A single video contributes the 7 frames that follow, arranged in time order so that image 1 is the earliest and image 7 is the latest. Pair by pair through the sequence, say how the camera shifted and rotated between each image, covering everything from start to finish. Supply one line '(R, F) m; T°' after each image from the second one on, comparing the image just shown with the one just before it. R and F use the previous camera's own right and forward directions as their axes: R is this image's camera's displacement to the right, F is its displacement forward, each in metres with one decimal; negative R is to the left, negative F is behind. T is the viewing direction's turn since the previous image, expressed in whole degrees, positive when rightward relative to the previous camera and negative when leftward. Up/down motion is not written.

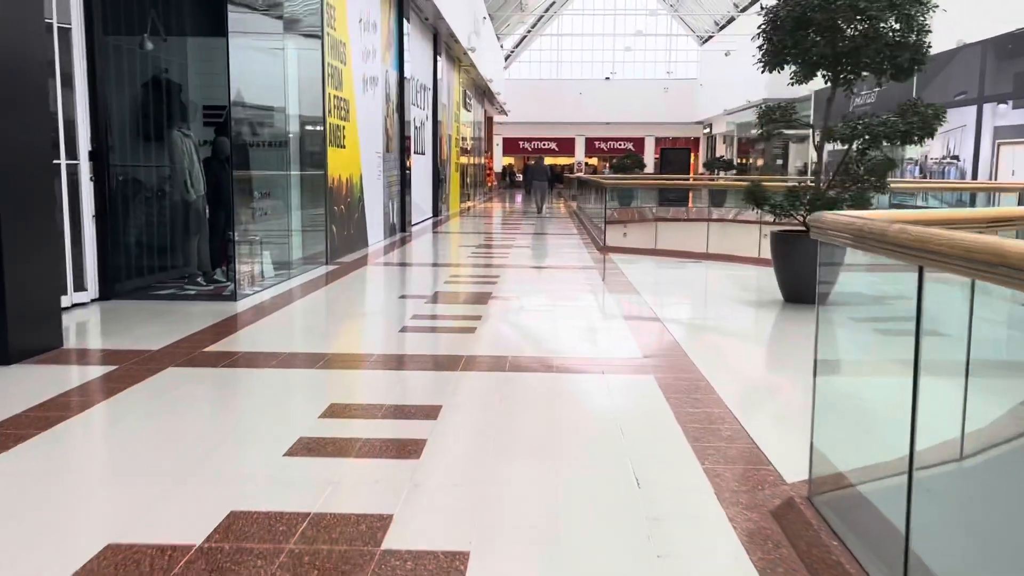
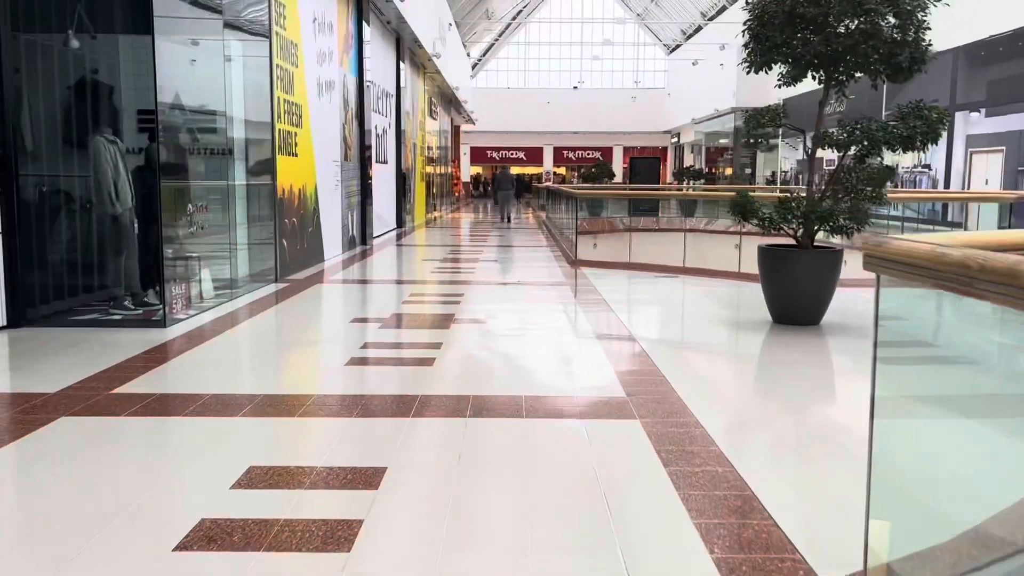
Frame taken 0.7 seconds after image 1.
(0.0, +0.5) m; +2°
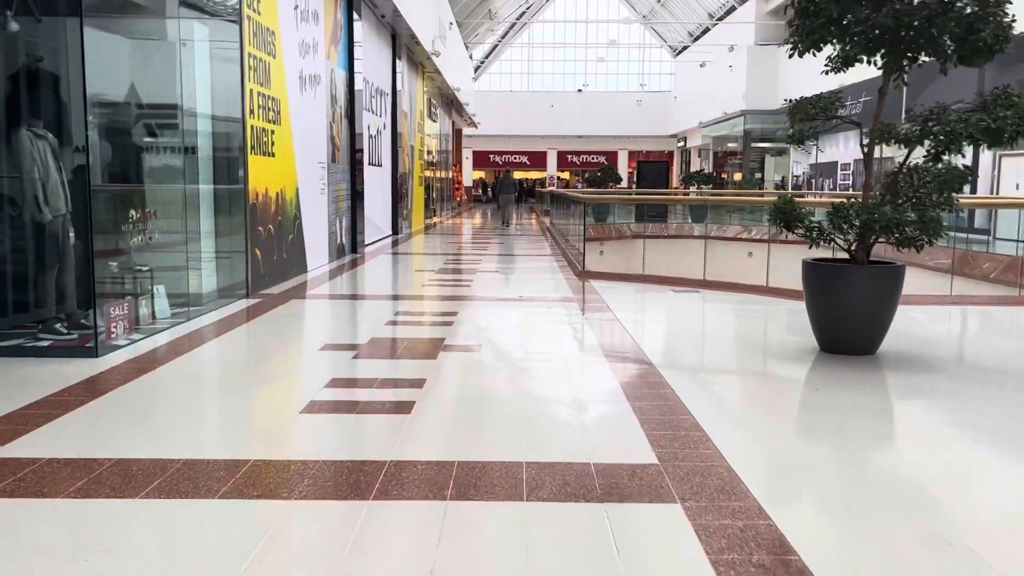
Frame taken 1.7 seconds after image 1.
(0.0, +0.8) m; 0°
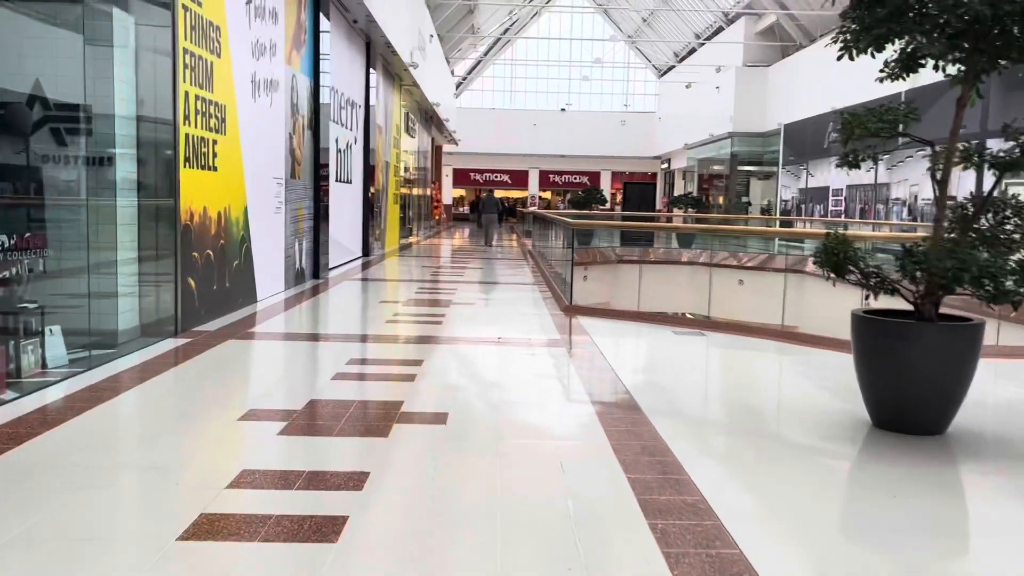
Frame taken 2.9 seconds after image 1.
(0.0, +0.9) m; +1°
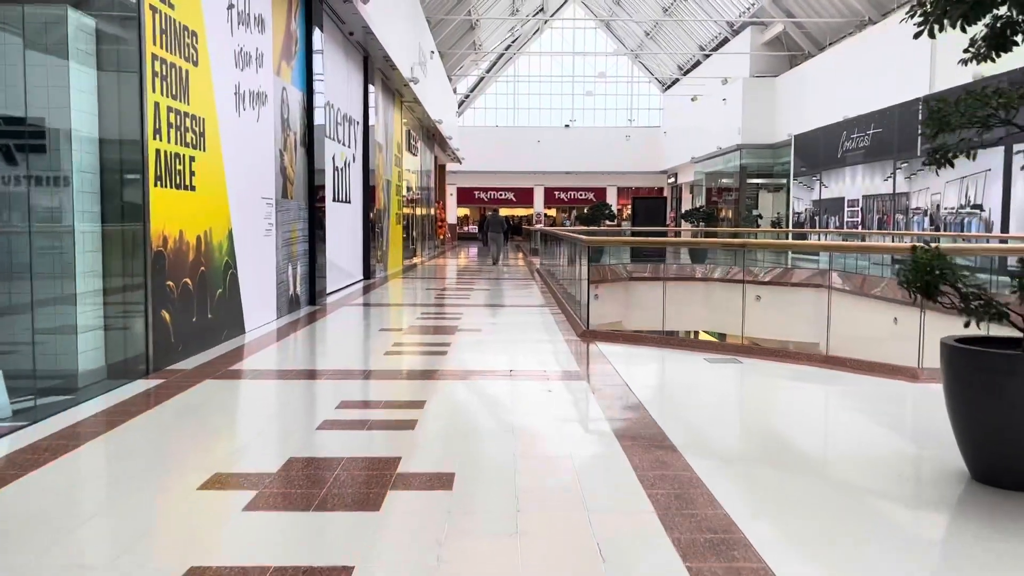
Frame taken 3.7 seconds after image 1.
(0.0, +0.6) m; 0°
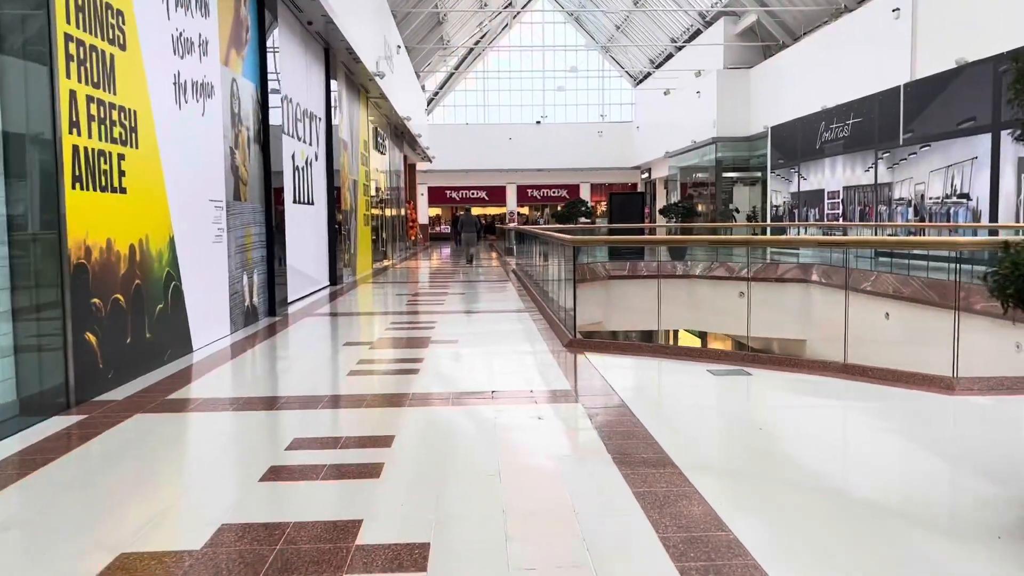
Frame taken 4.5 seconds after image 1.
(0.0, +0.6) m; +2°
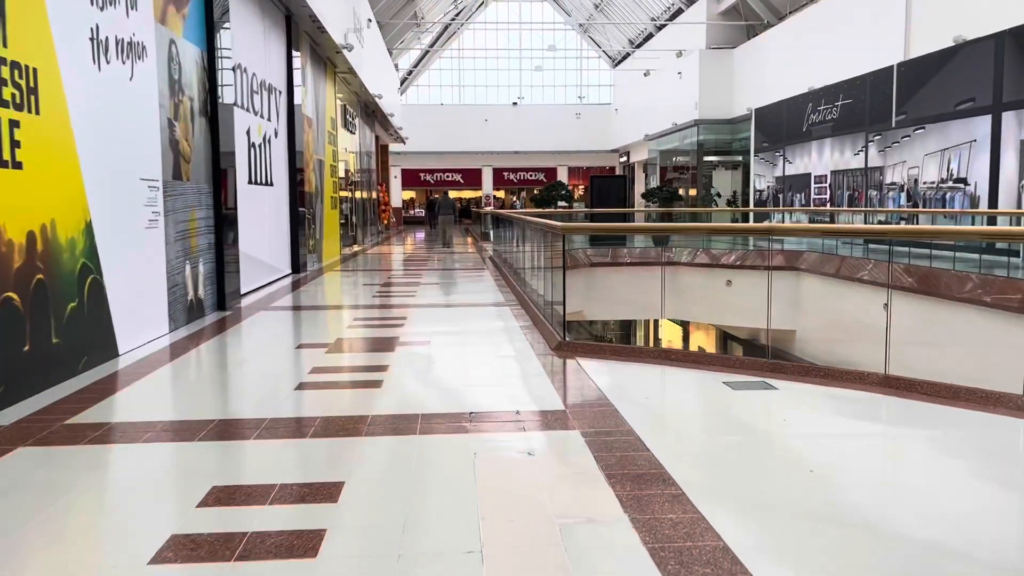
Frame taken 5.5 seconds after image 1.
(0.0, +0.7) m; +2°
